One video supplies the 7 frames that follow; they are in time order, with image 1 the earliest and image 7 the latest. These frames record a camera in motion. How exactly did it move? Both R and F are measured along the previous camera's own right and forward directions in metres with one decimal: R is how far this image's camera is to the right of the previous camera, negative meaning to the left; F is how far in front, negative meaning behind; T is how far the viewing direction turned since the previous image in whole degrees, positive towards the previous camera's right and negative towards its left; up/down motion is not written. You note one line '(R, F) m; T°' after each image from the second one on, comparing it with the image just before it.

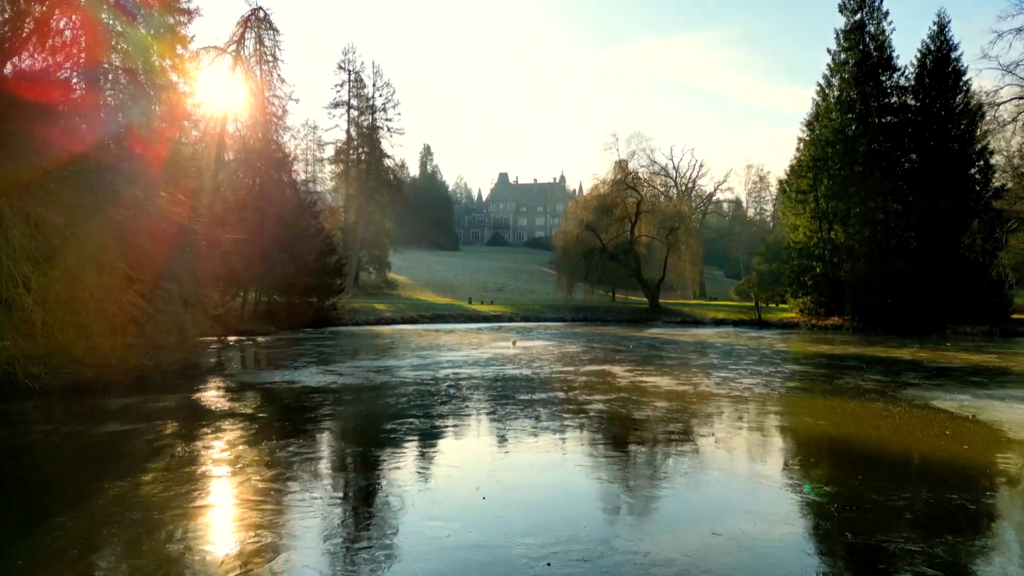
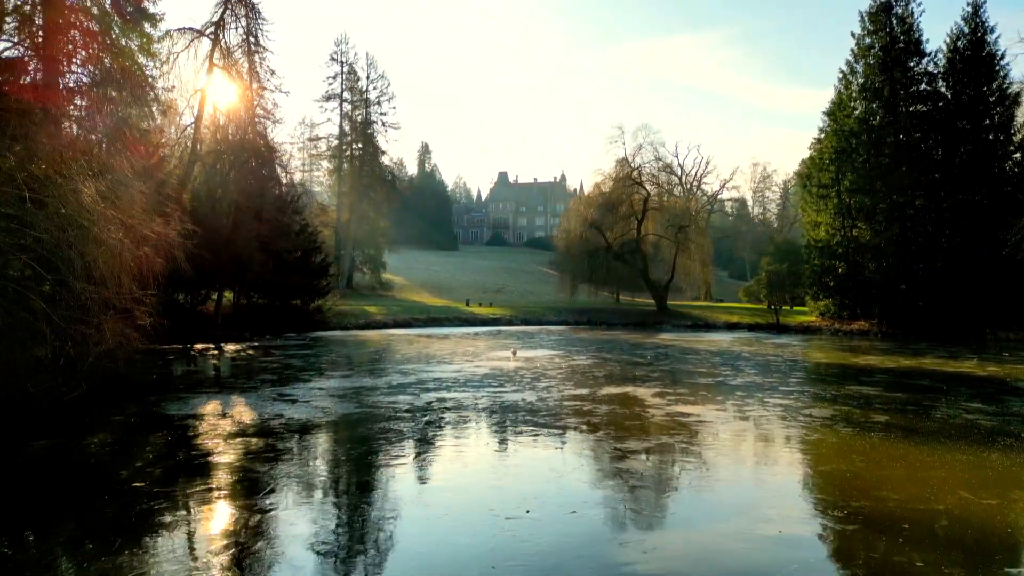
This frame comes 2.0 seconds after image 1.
(0.0, +3.0) m; 0°
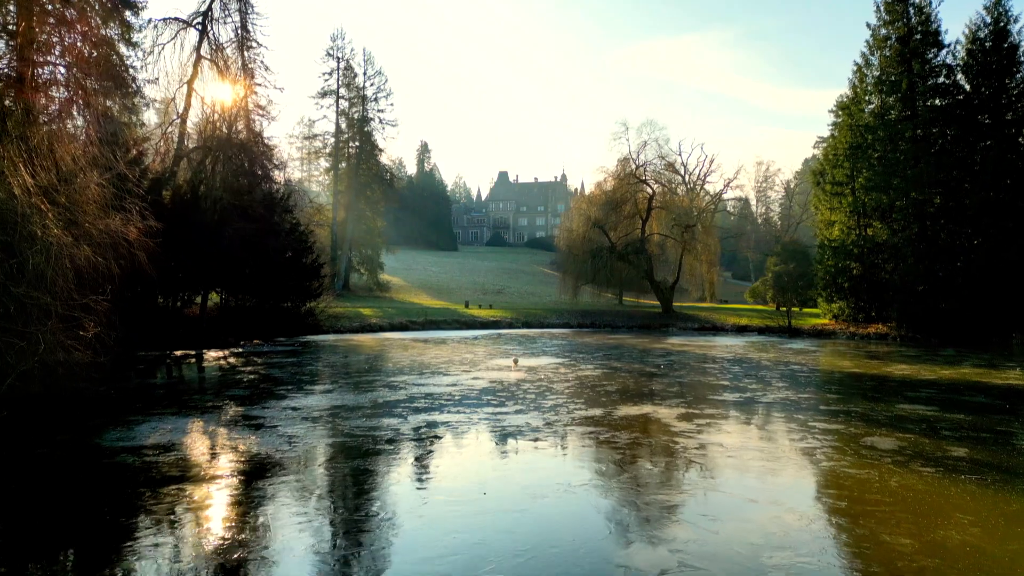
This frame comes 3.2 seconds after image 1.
(0.0, +1.6) m; 0°
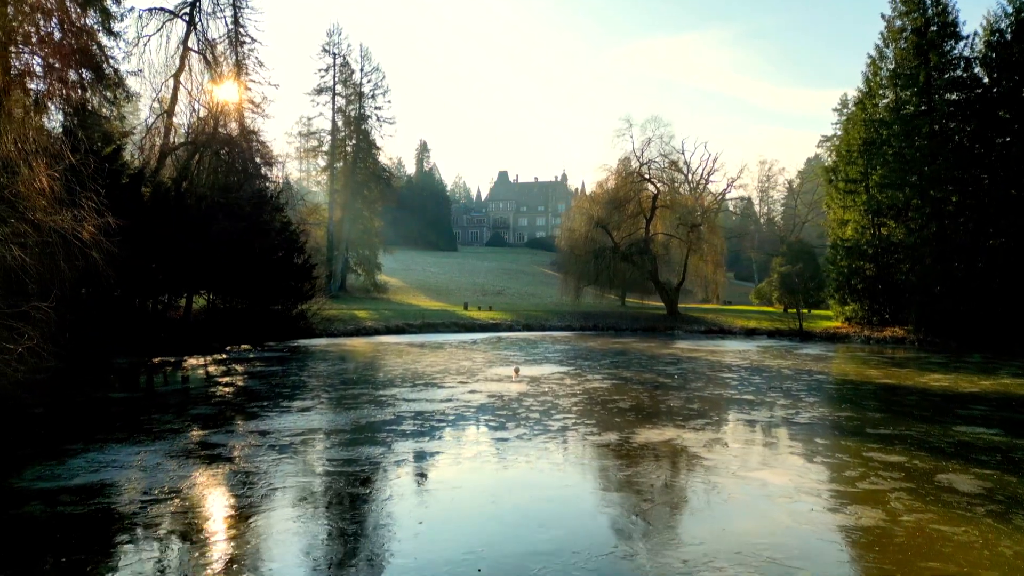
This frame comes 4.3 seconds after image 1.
(0.0, +1.5) m; 0°
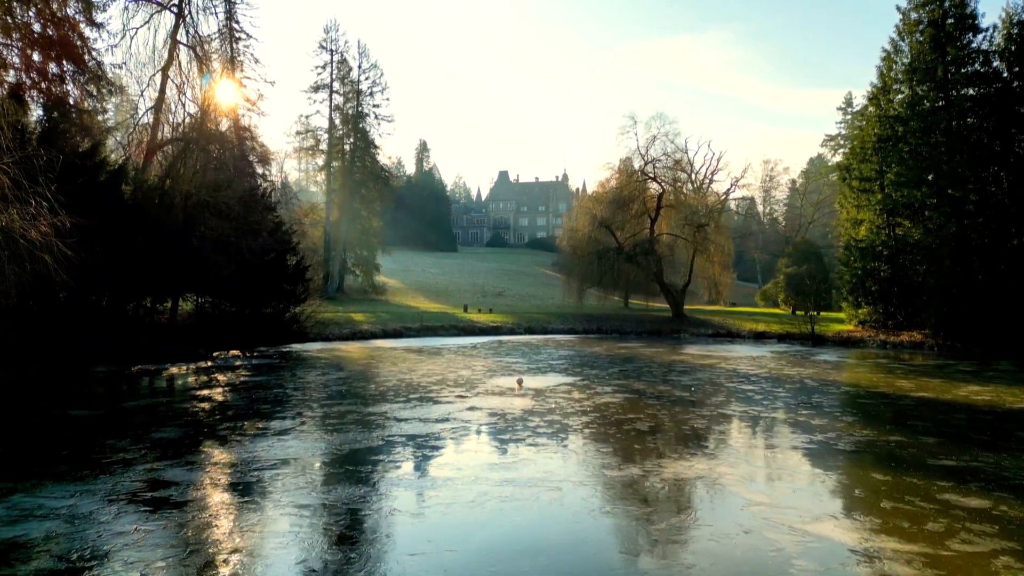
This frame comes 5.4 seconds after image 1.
(-0.1, +1.3) m; 0°
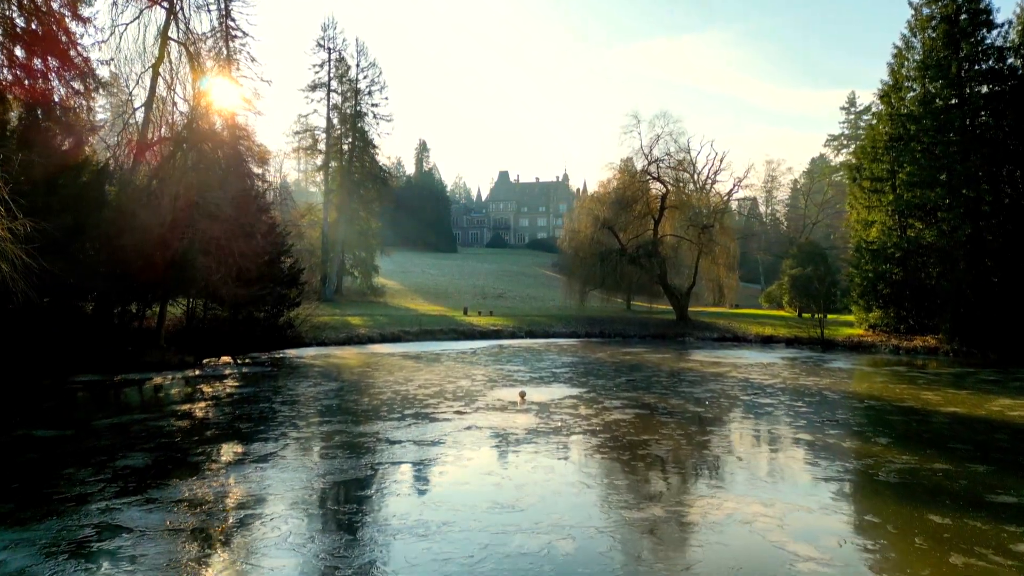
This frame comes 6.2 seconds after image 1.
(0.0, +1.0) m; 0°
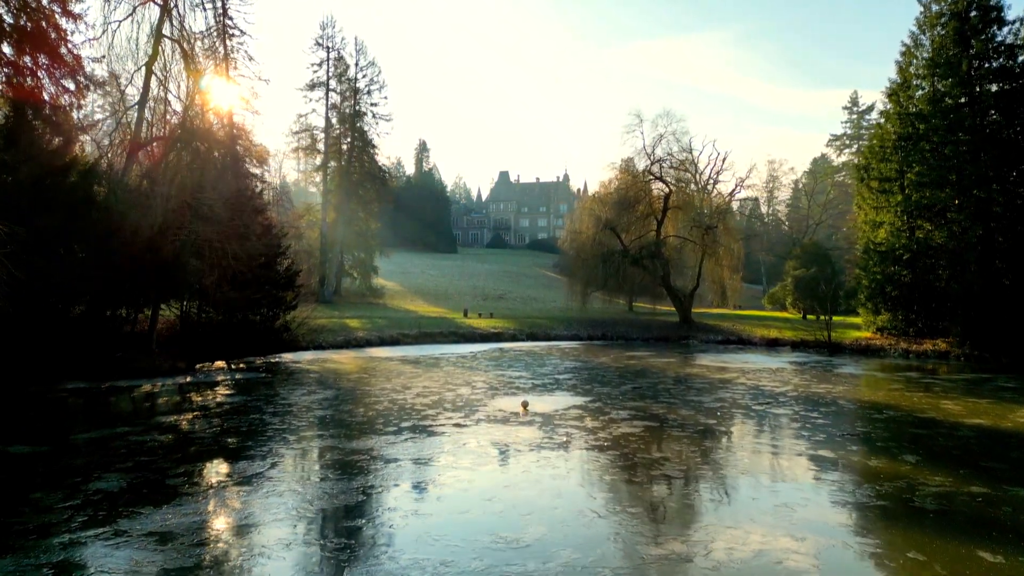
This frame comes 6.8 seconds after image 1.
(0.0, +0.7) m; 0°
